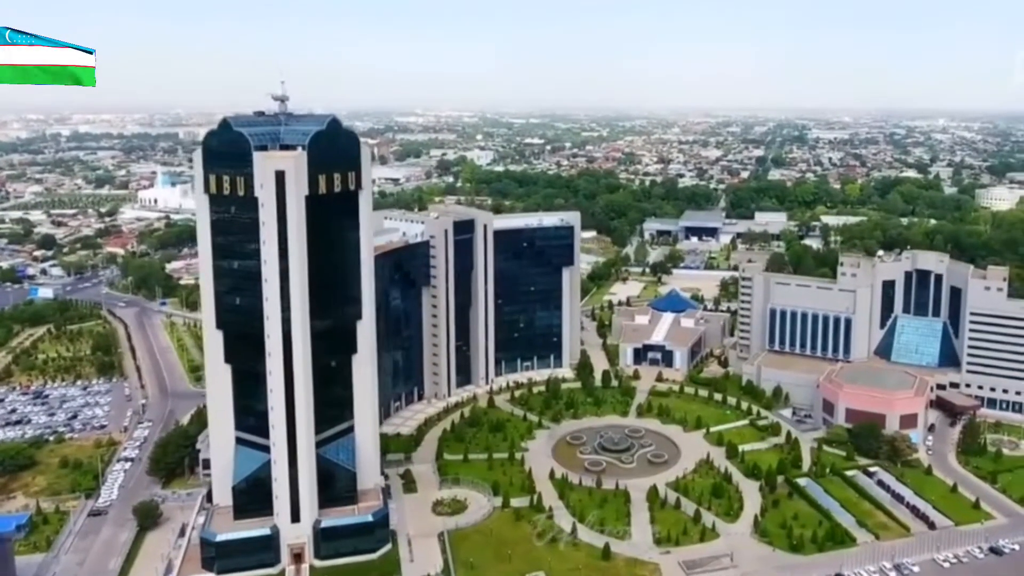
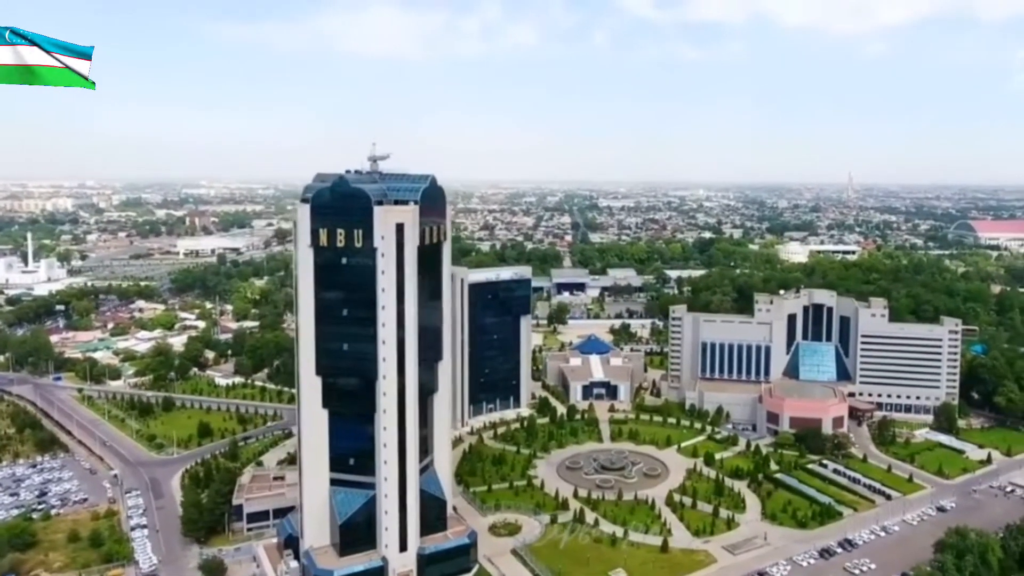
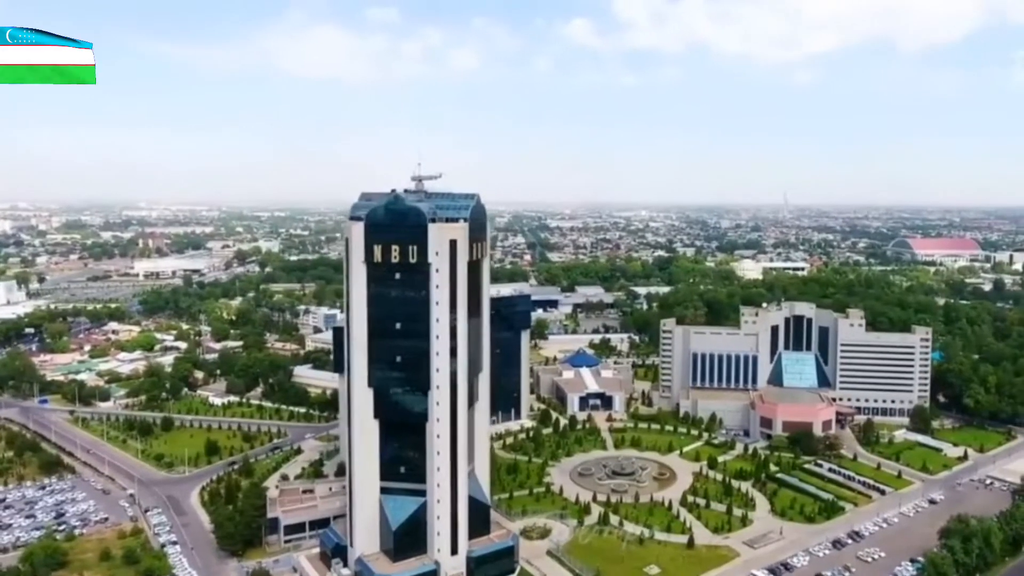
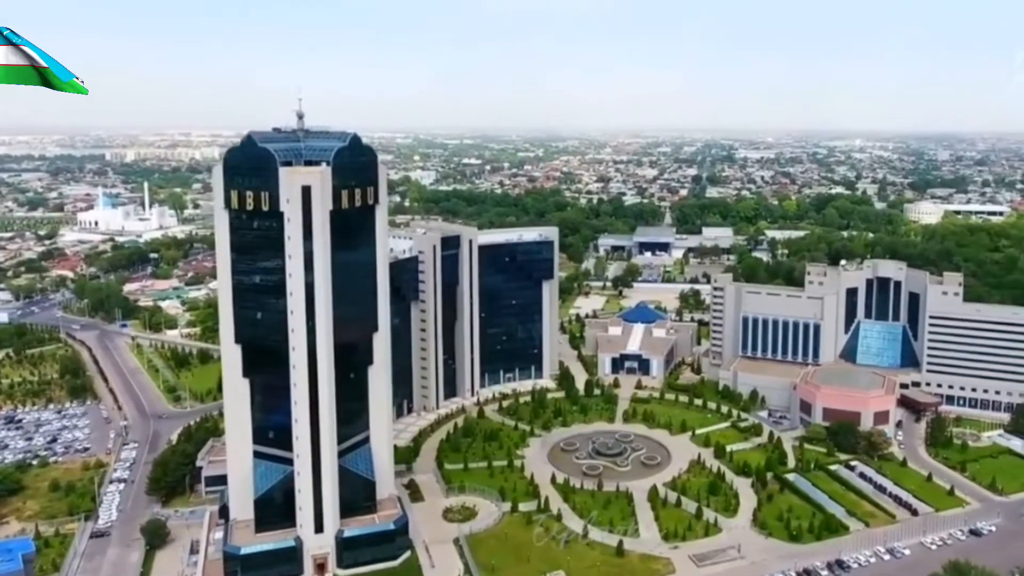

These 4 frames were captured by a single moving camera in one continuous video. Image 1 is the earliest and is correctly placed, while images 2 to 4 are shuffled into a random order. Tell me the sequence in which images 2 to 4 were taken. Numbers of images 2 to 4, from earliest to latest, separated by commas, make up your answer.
4, 2, 3
